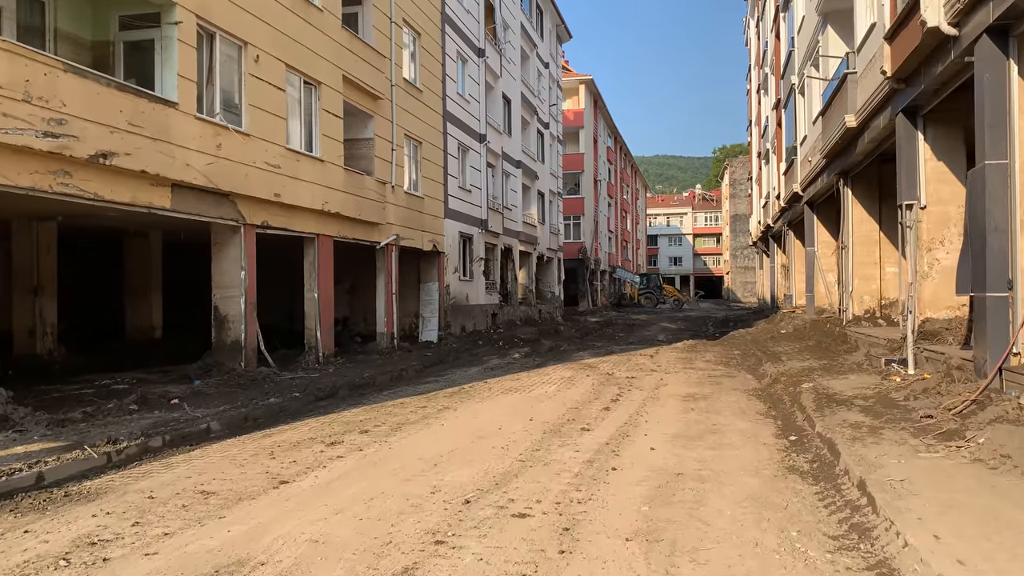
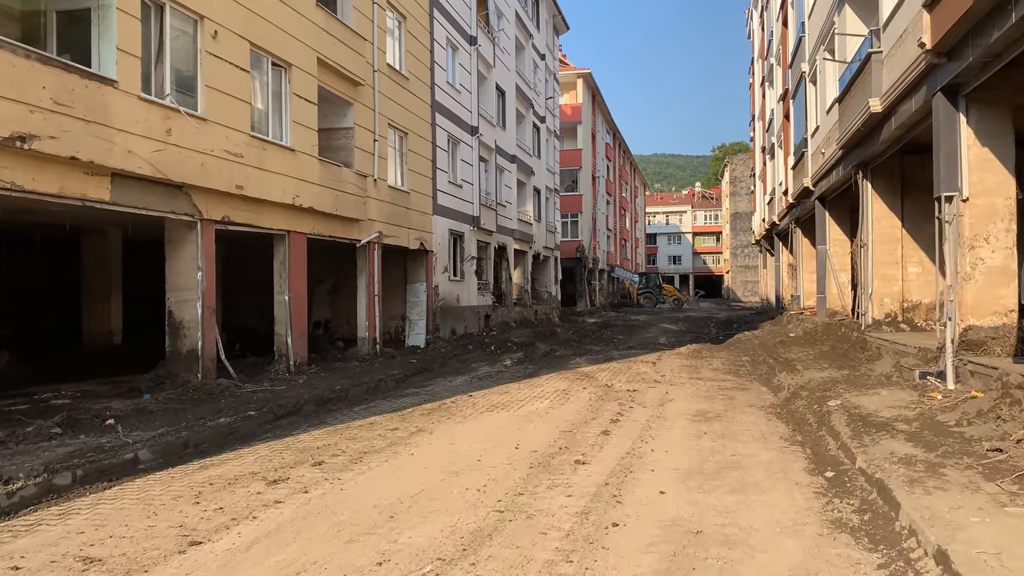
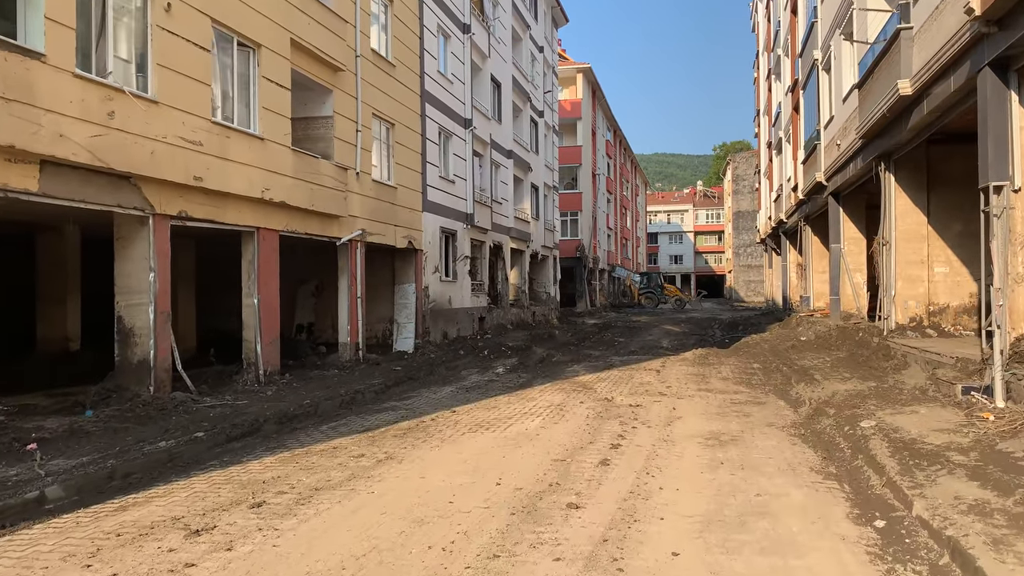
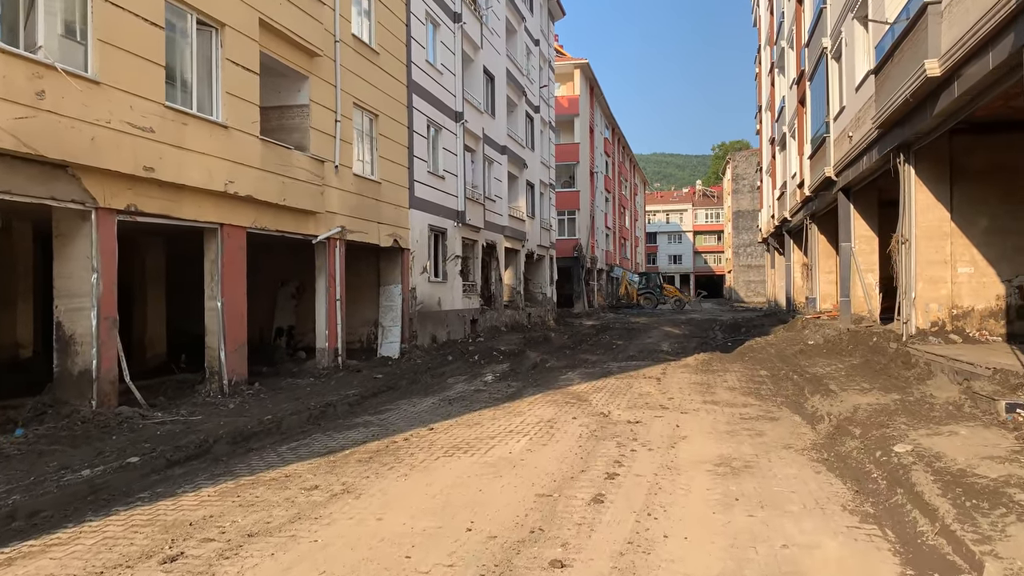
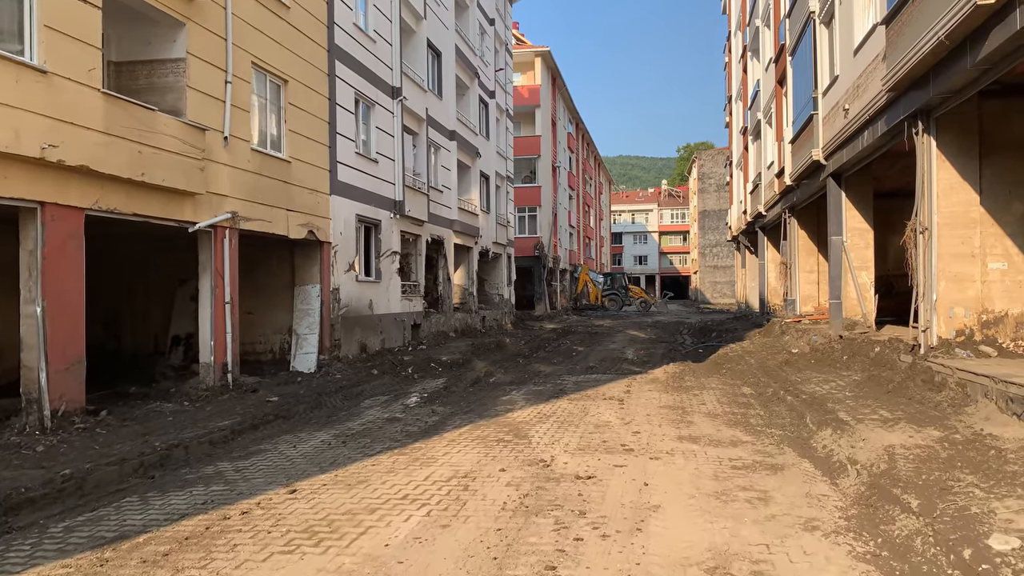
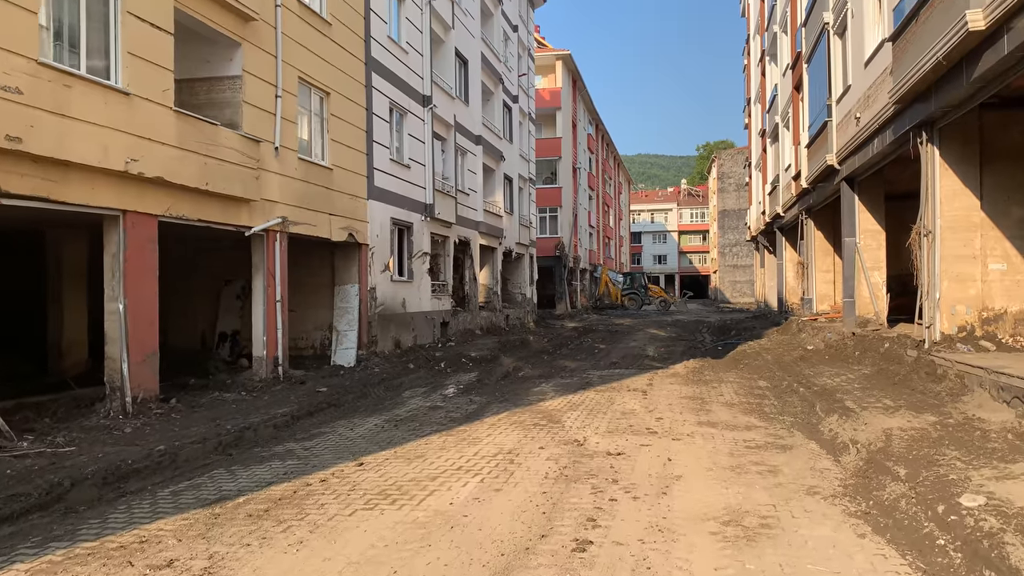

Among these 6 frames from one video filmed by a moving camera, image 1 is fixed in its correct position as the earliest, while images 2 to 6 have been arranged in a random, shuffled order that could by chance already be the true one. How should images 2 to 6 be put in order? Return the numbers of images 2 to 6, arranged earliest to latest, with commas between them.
2, 3, 4, 6, 5
